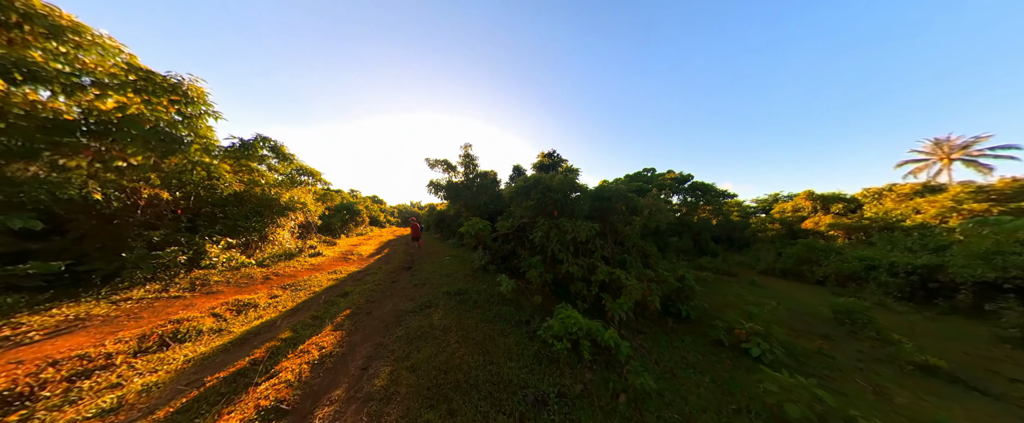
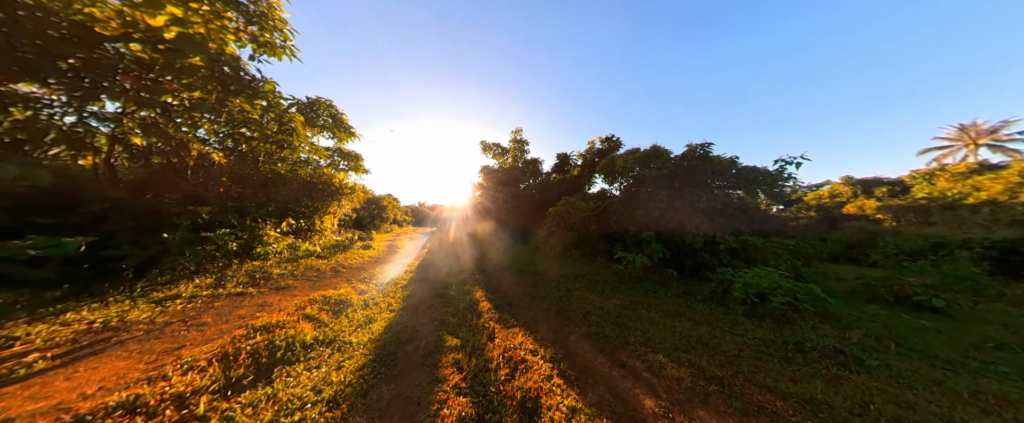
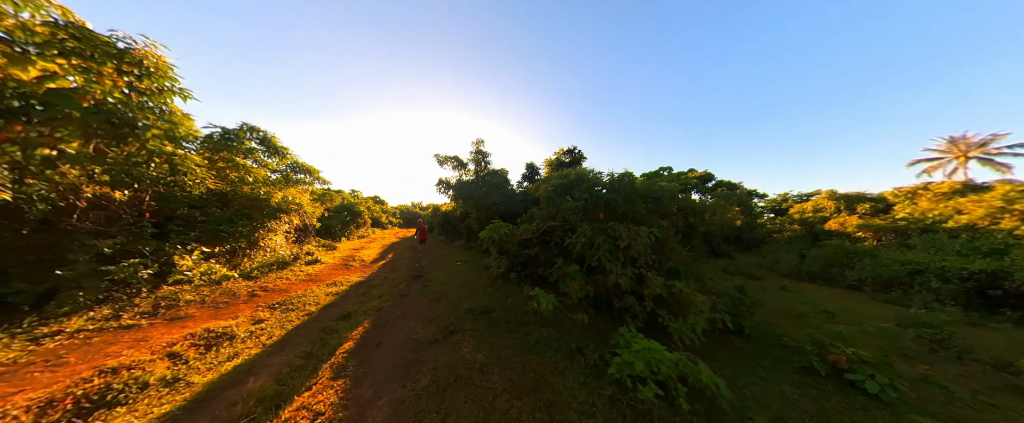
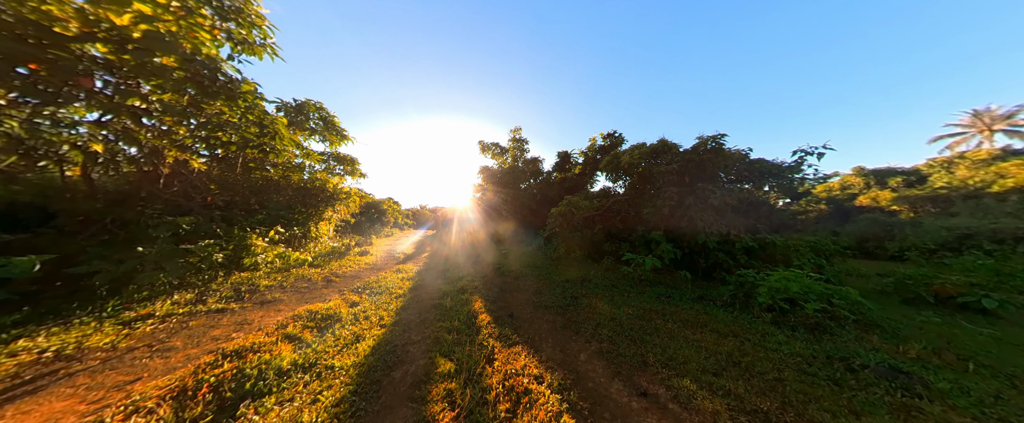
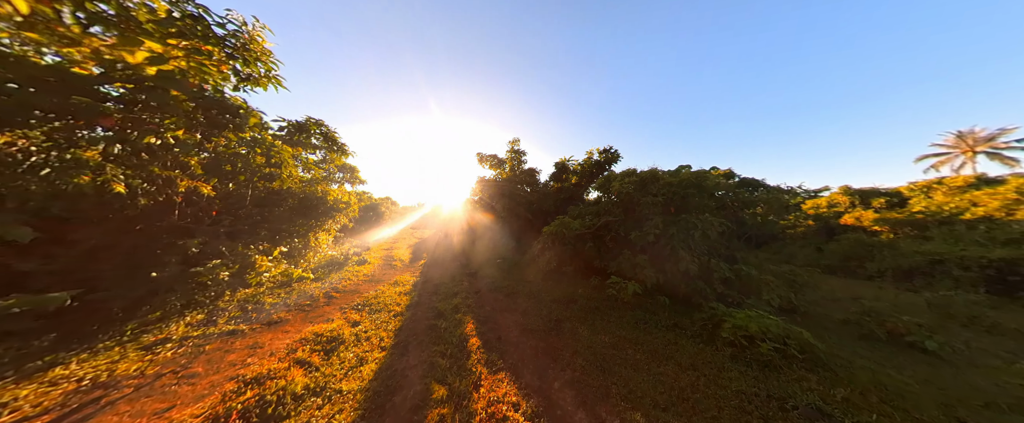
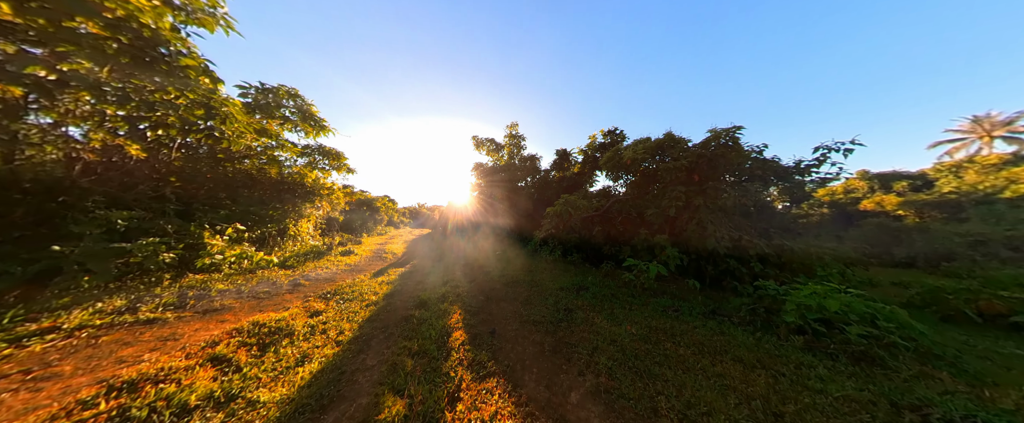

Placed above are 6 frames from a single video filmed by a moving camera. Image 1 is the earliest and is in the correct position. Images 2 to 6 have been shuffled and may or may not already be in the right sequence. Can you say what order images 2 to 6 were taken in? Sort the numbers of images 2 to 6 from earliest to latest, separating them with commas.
3, 5, 2, 6, 4
